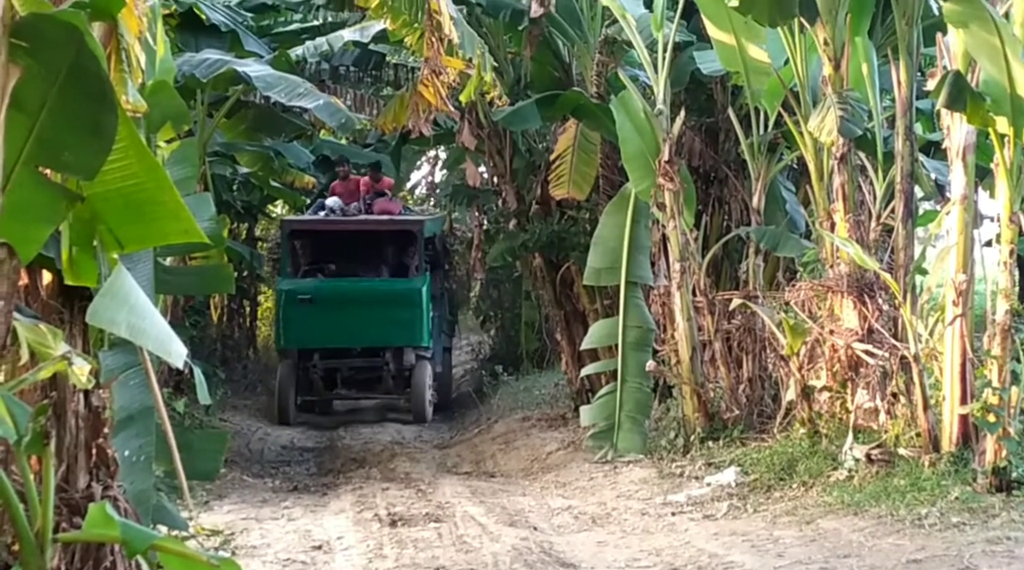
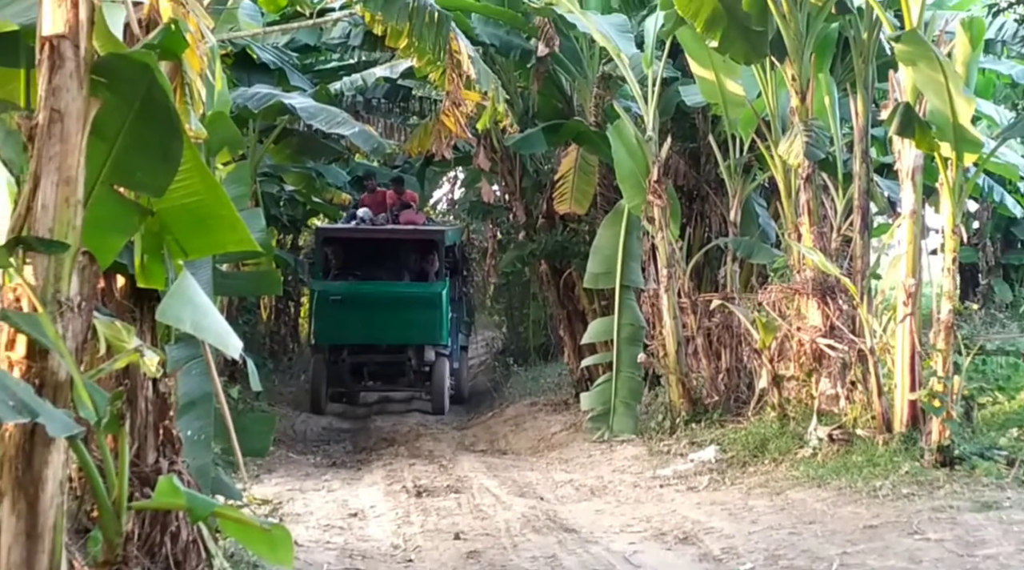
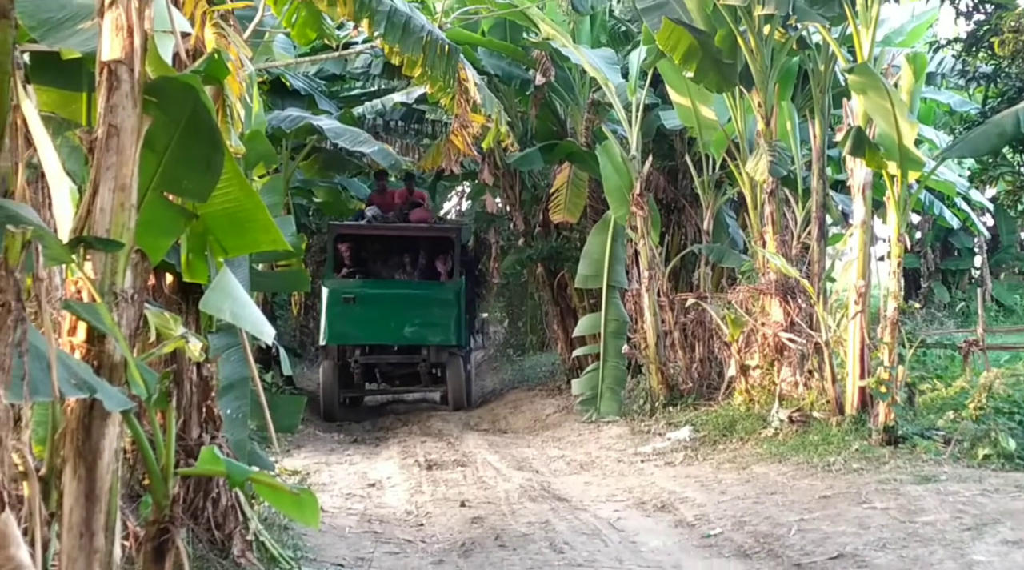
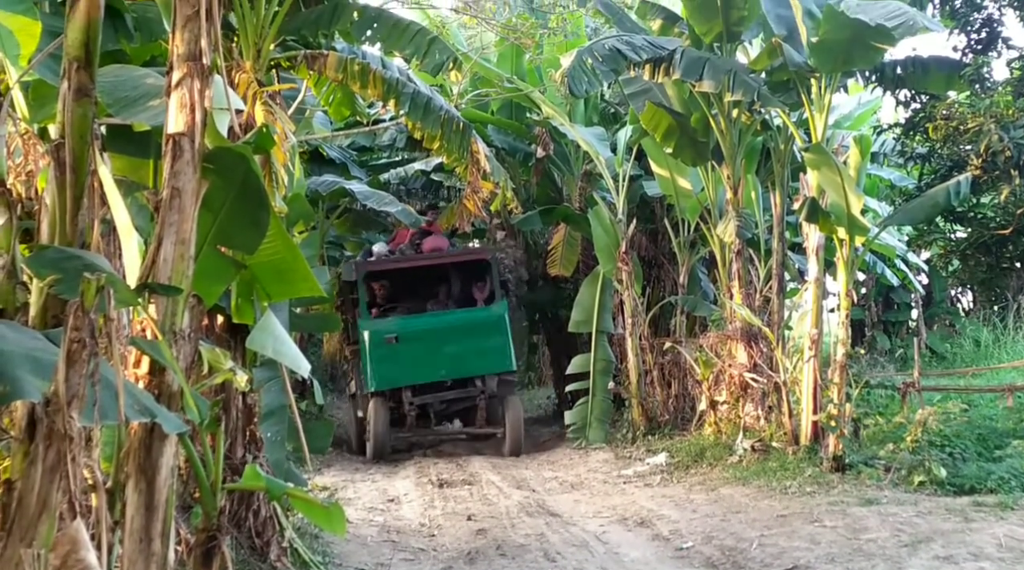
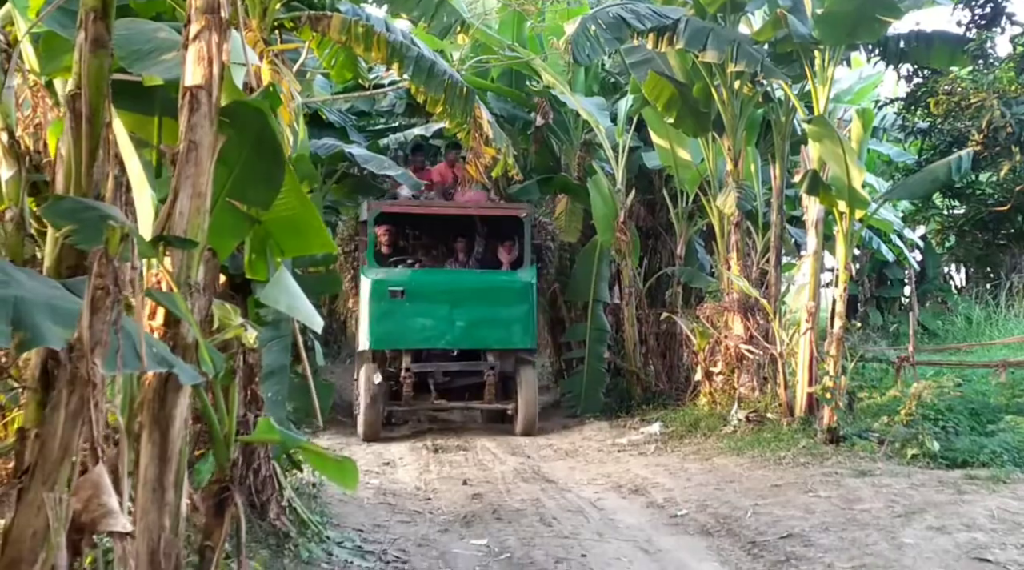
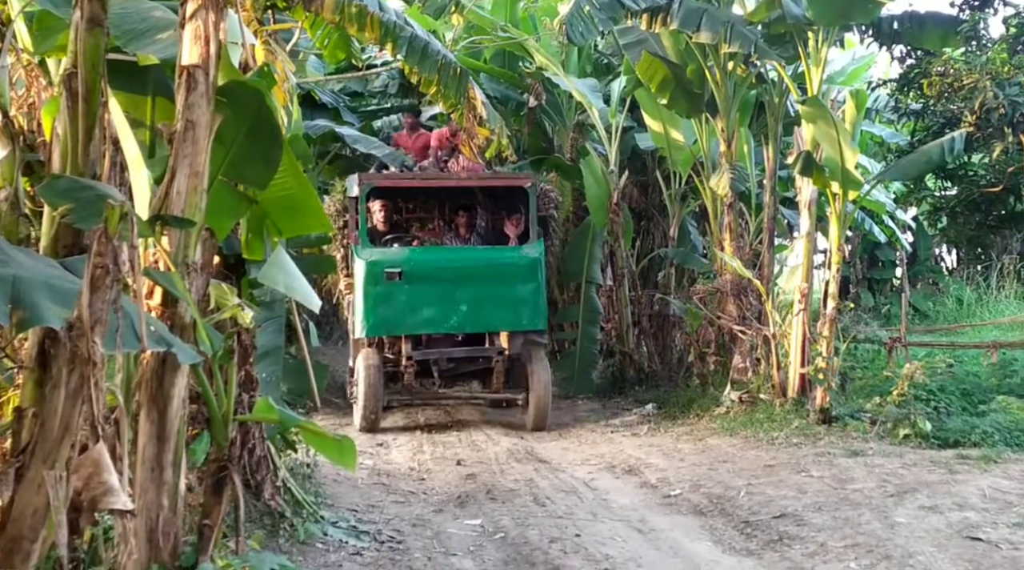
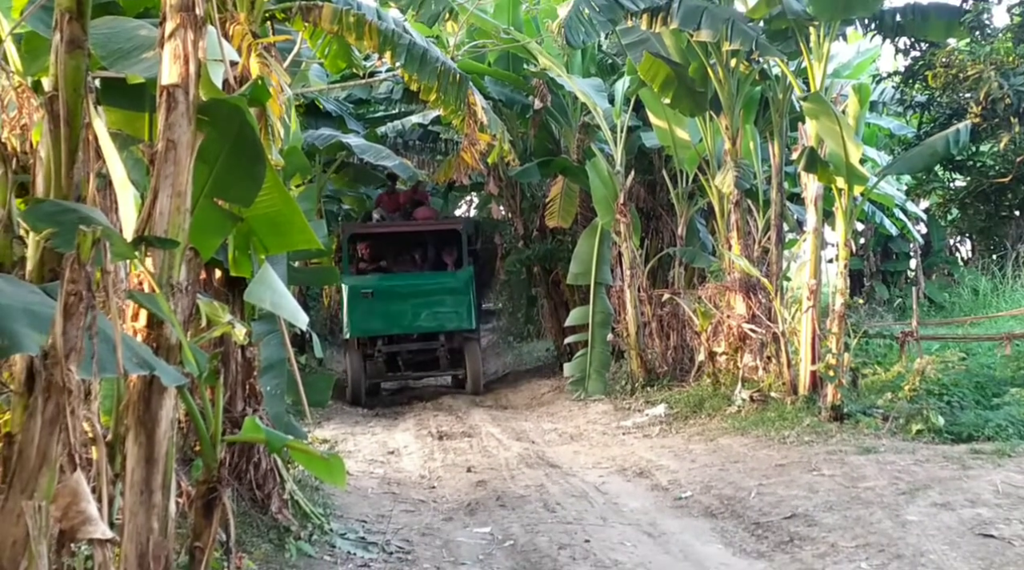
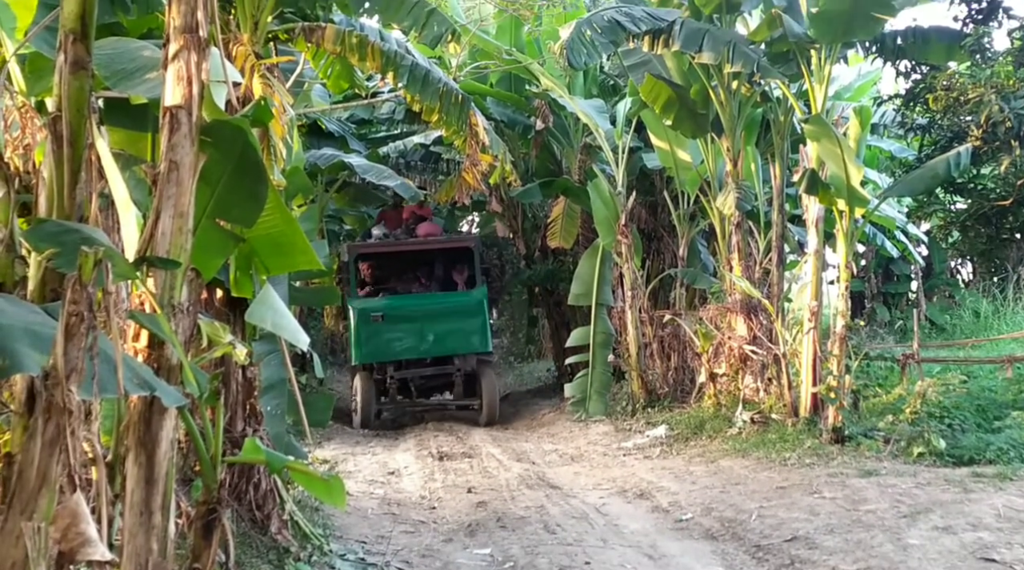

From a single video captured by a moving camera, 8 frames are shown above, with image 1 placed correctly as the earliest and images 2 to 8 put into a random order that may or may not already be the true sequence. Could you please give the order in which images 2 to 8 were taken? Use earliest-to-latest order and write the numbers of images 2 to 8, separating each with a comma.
2, 3, 7, 8, 4, 5, 6
